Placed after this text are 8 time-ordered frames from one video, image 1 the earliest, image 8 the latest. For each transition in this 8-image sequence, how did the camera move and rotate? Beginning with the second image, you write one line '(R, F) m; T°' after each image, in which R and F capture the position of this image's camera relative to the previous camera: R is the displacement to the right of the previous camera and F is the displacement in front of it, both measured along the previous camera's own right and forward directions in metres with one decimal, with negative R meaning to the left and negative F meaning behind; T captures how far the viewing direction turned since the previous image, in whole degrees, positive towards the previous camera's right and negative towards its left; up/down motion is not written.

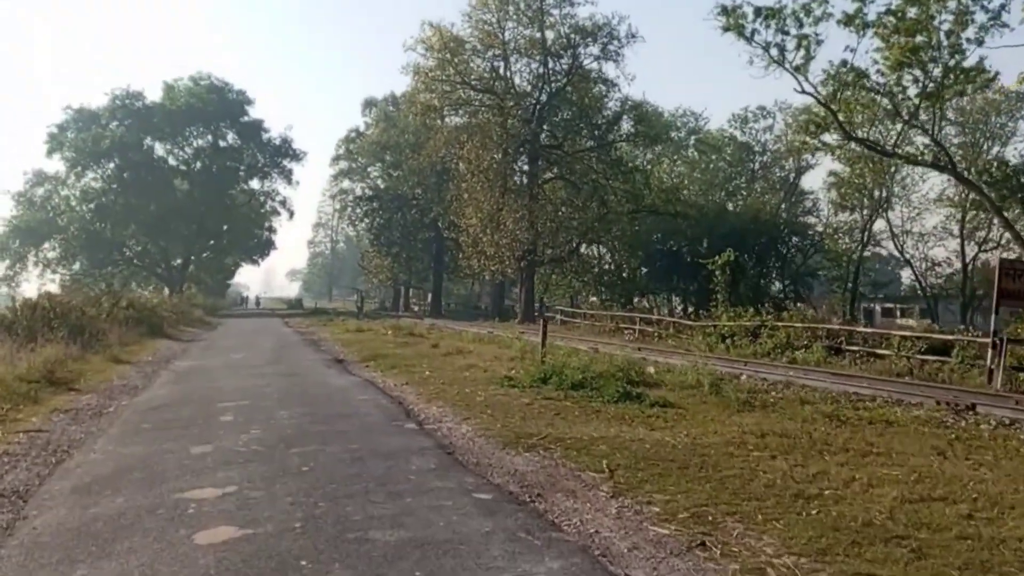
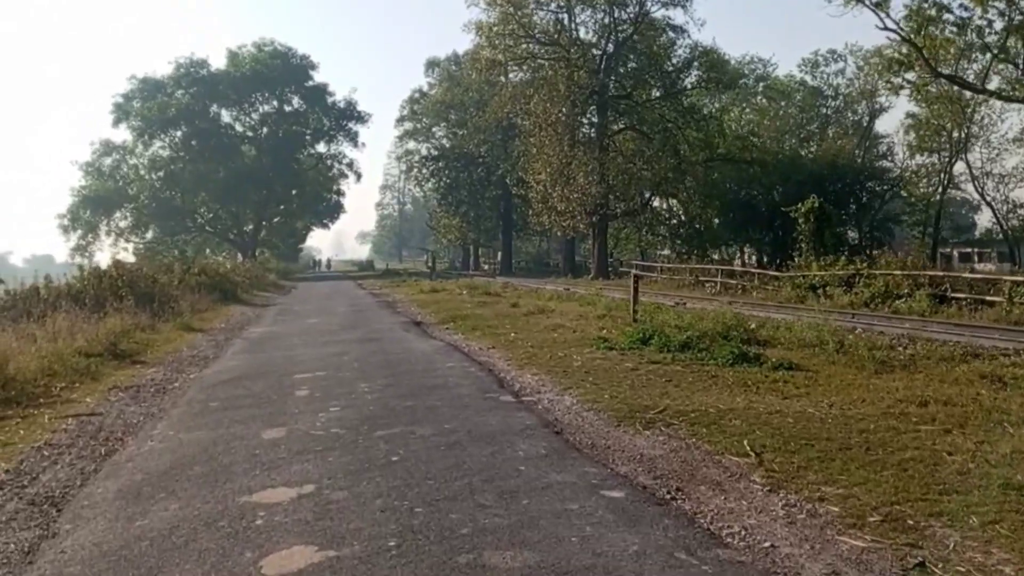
(-0.2, +1.2) m; -3°
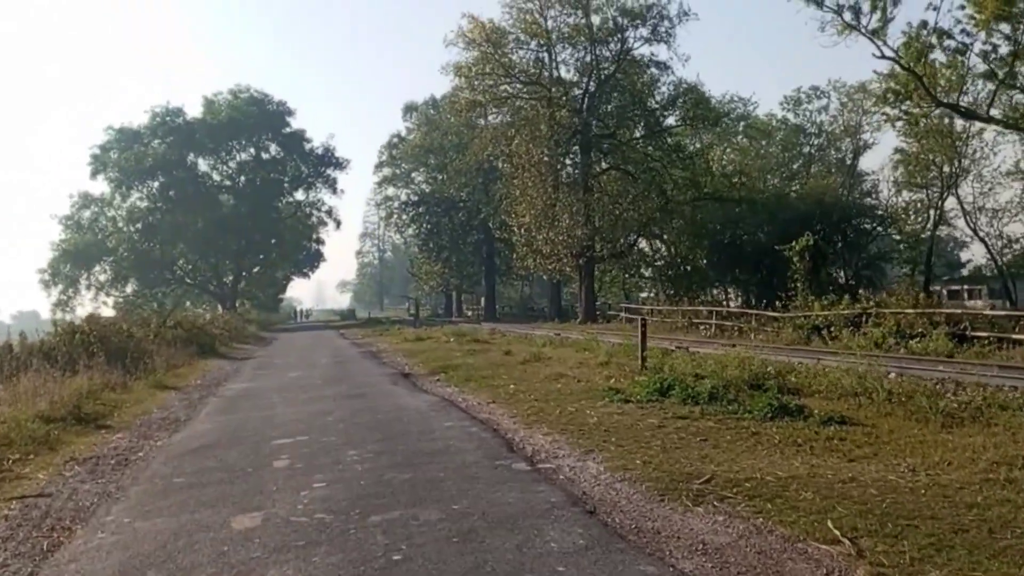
(-0.2, +1.3) m; +1°
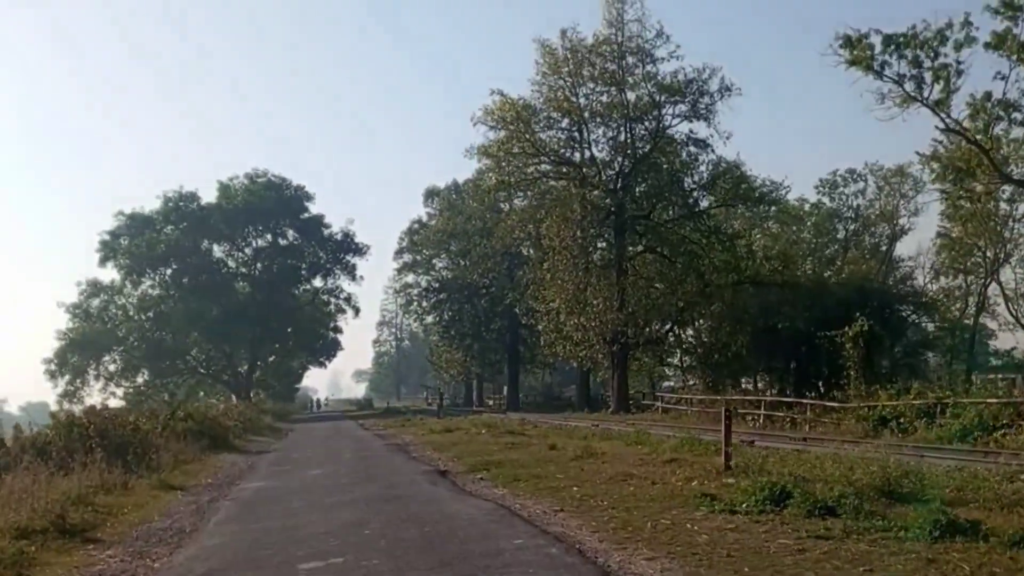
(-0.4, +2.0) m; -1°
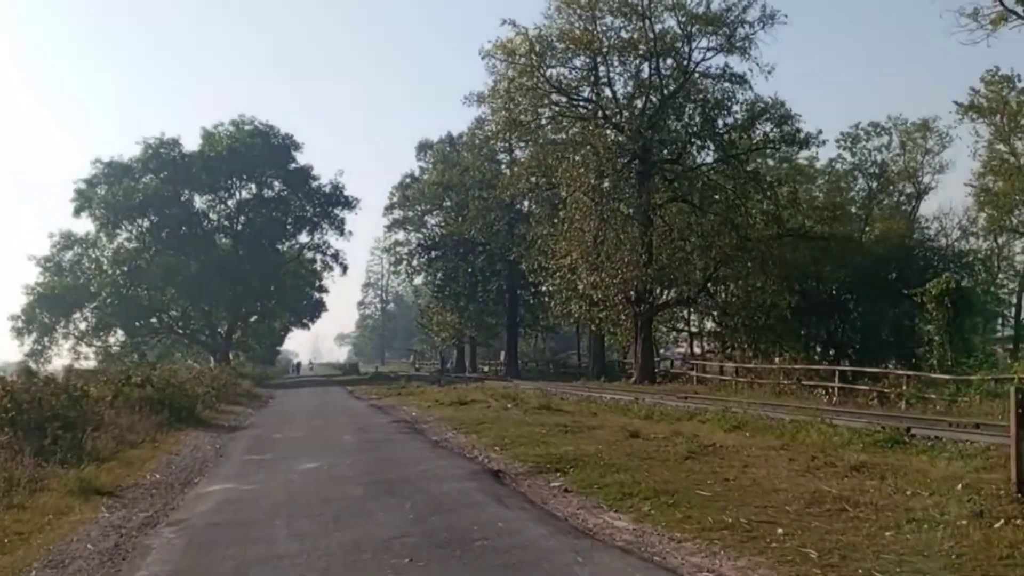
(-0.8, +5.1) m; +1°
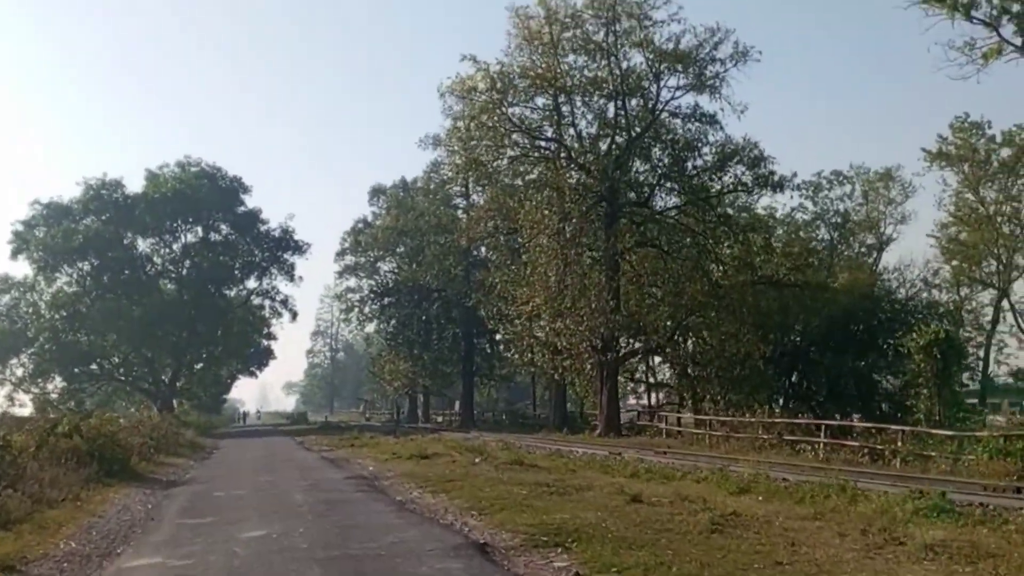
(-0.3, +1.8) m; +2°
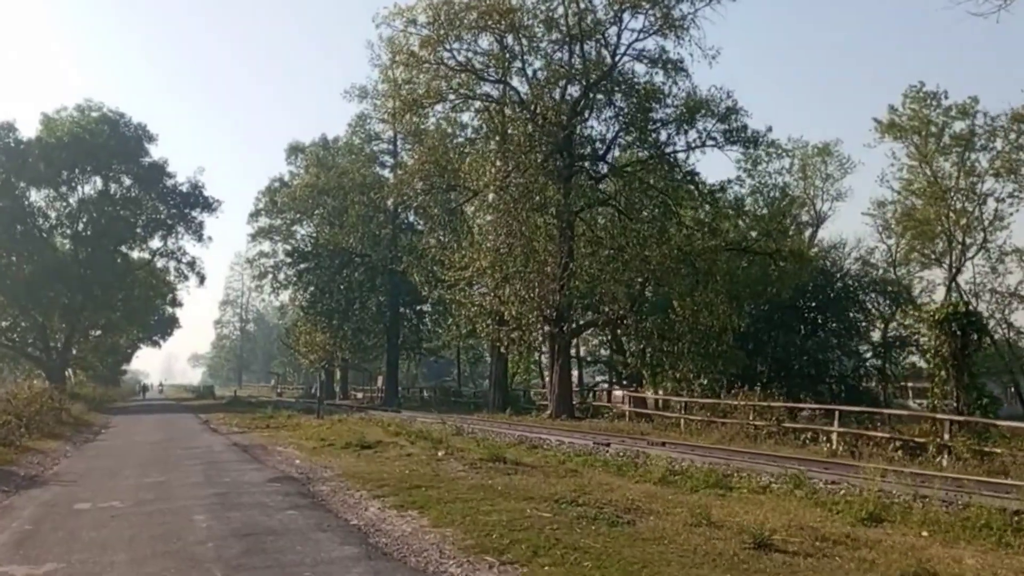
(-0.7, +4.6) m; +3°
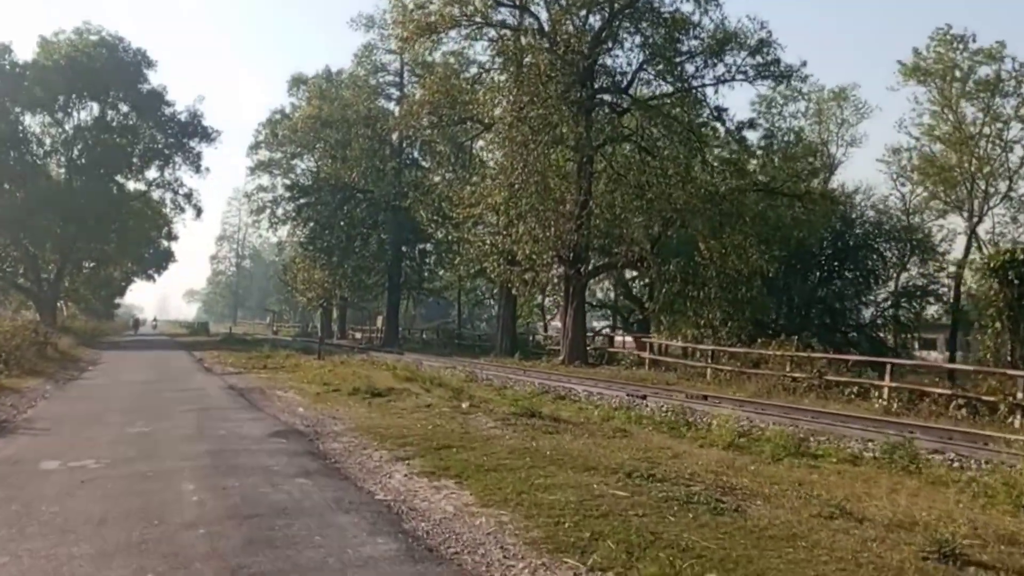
(-0.4, +1.9) m; 0°
